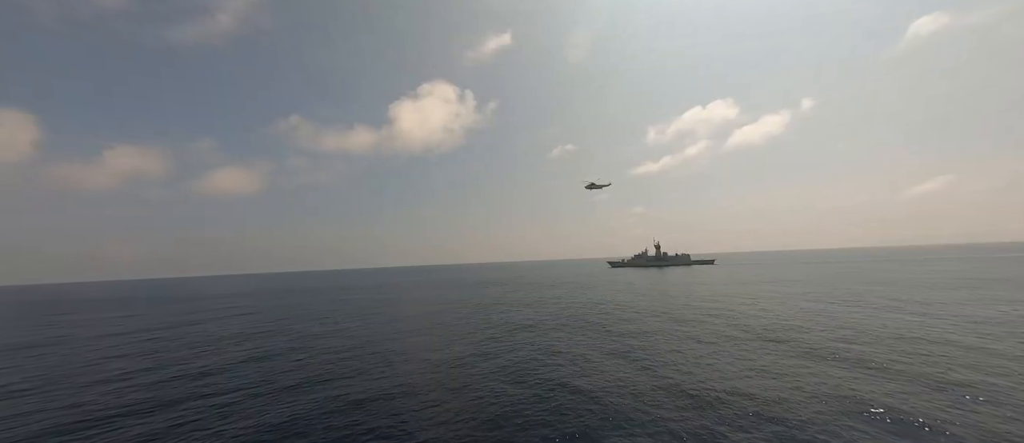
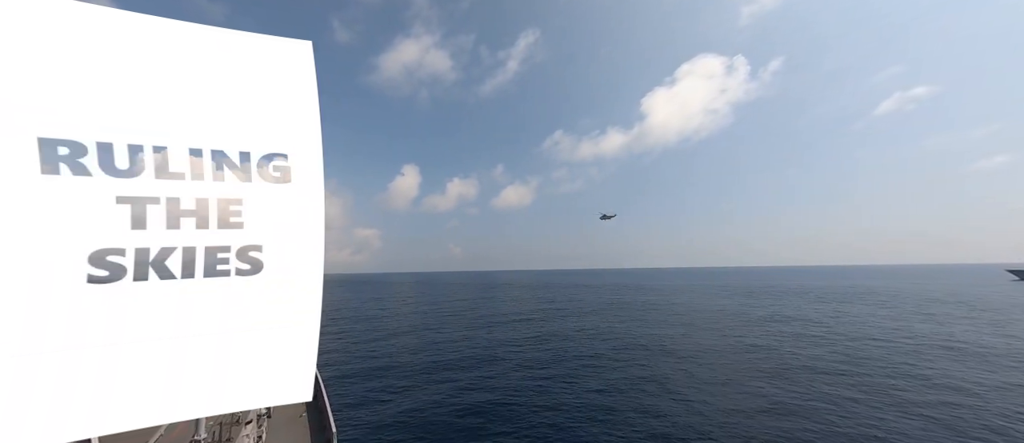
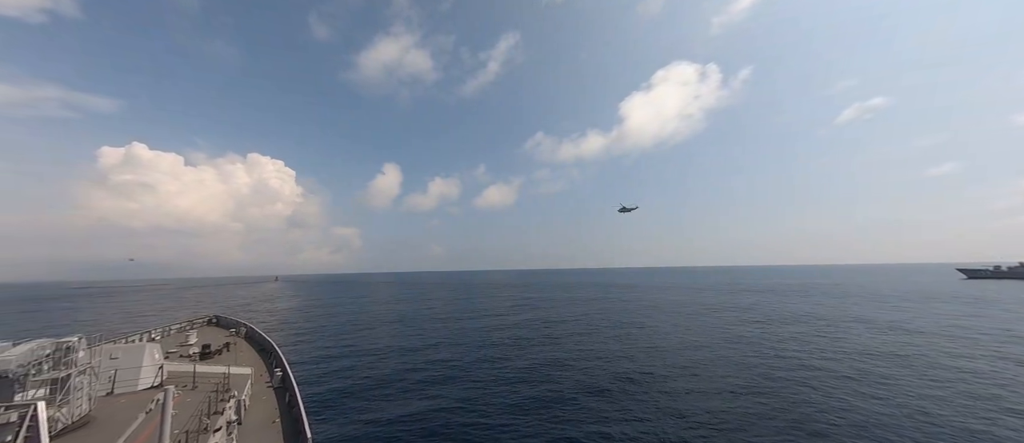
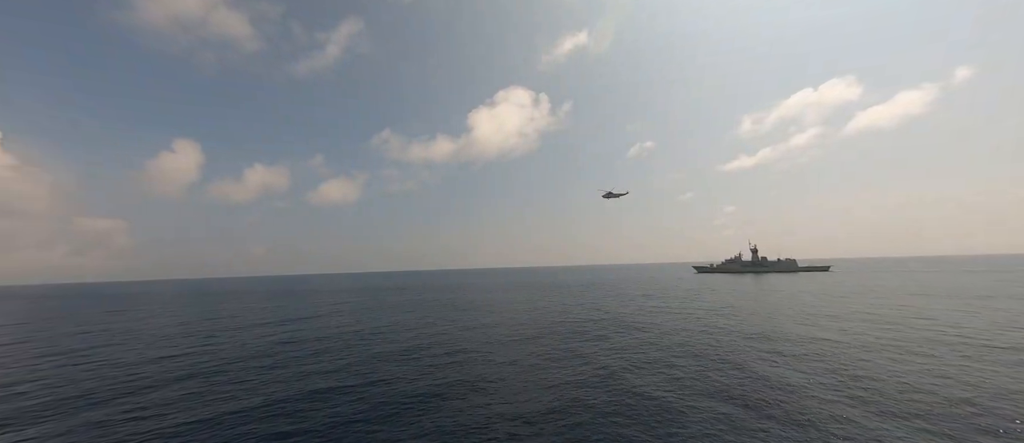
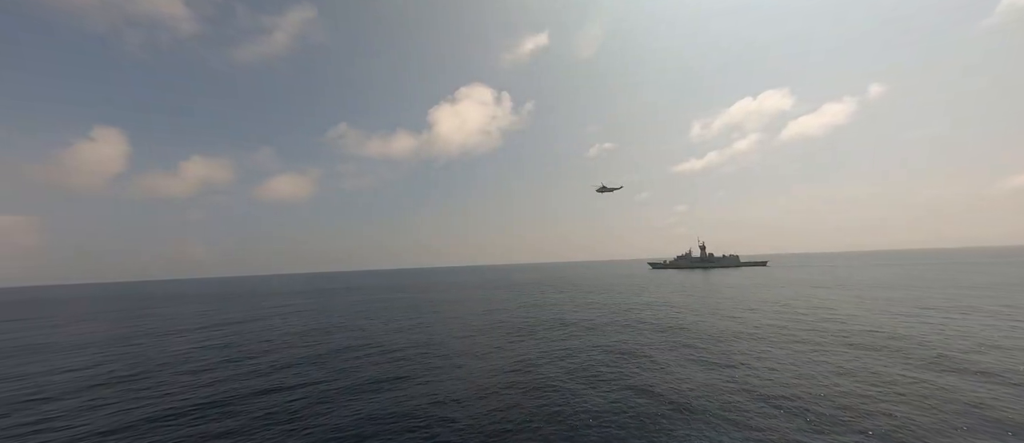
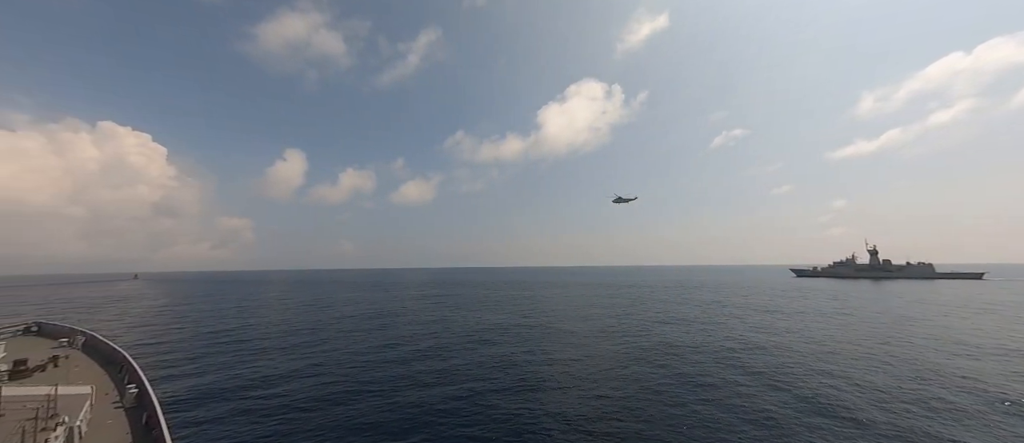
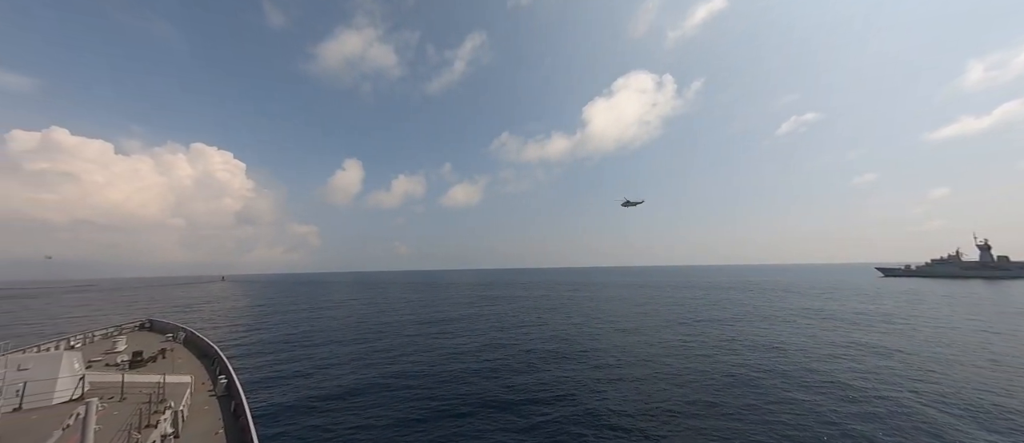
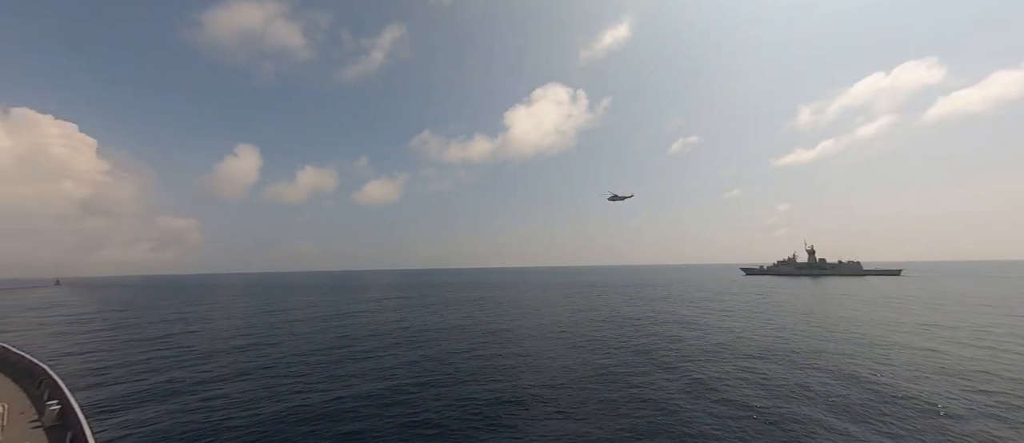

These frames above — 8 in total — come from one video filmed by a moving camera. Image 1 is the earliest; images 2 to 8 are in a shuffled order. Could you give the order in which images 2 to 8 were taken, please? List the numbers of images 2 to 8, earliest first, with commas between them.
5, 4, 8, 6, 7, 3, 2
